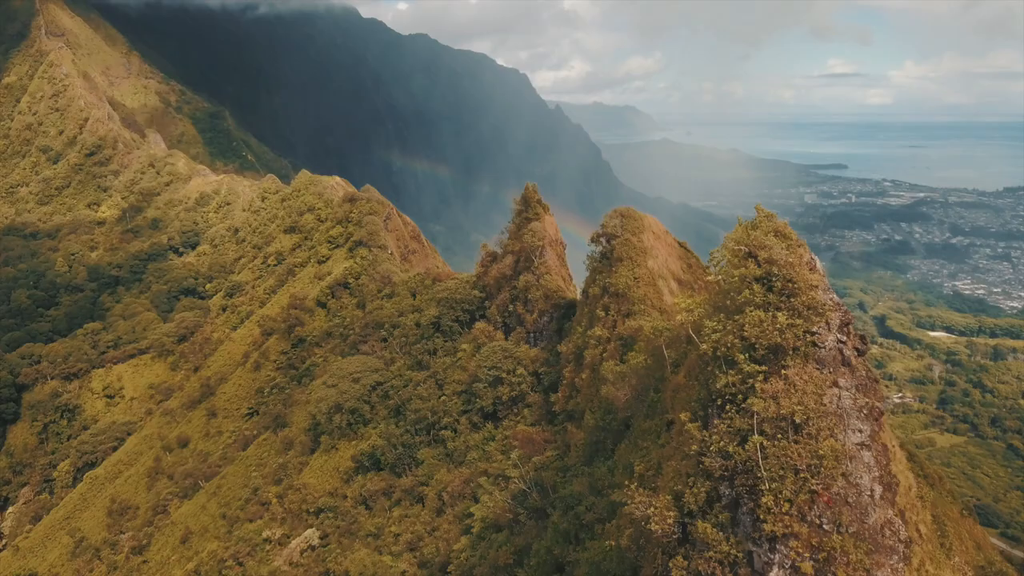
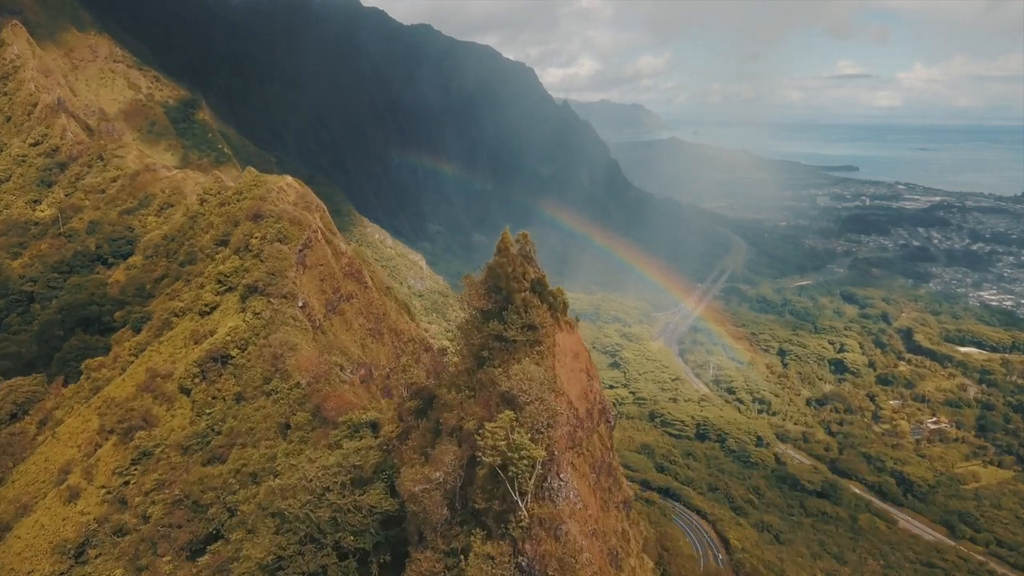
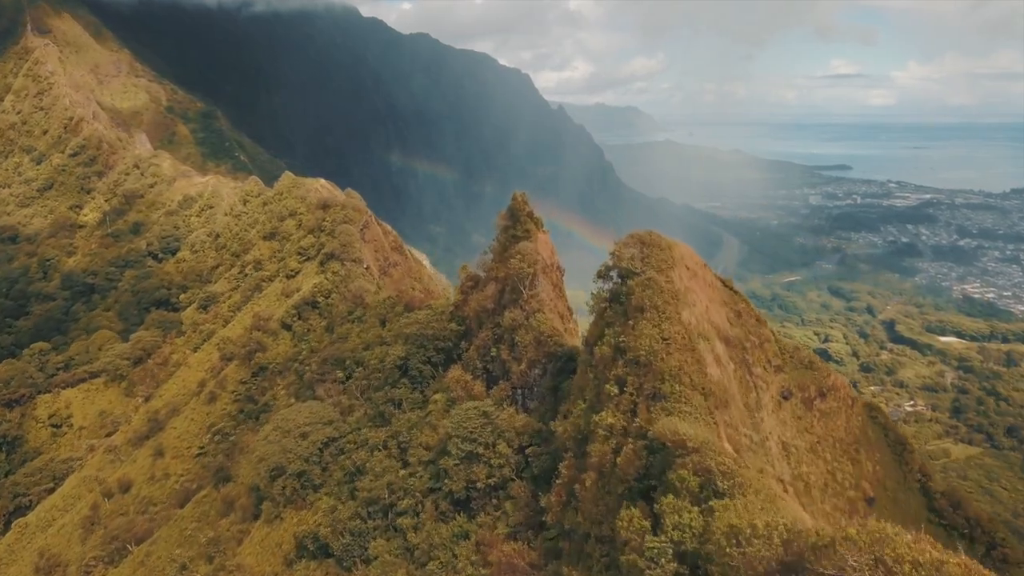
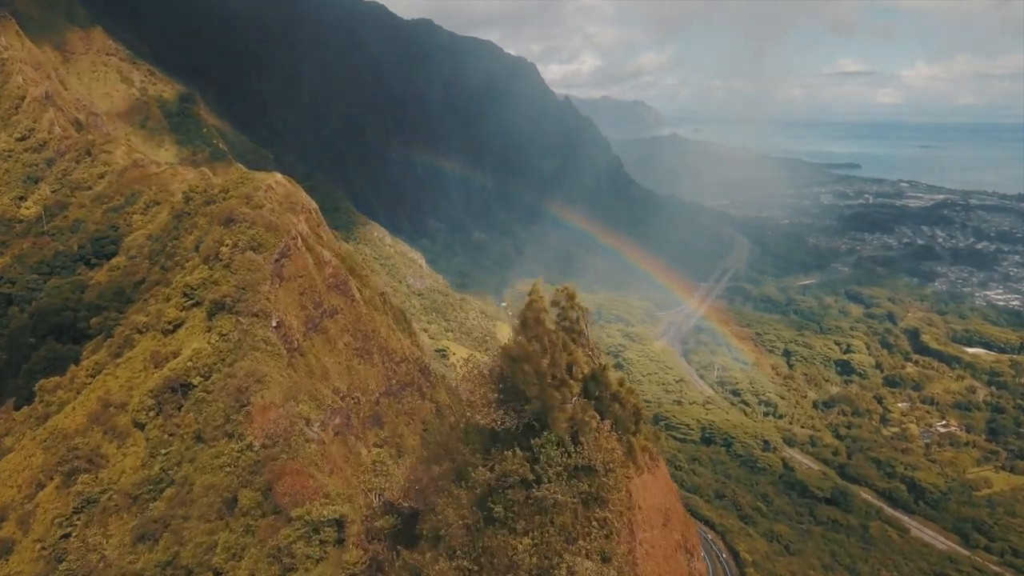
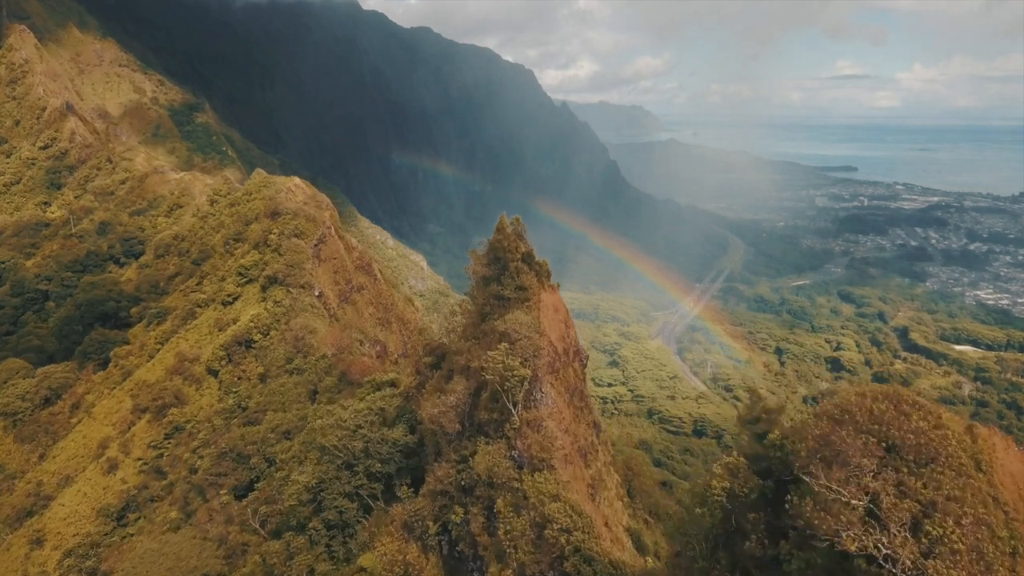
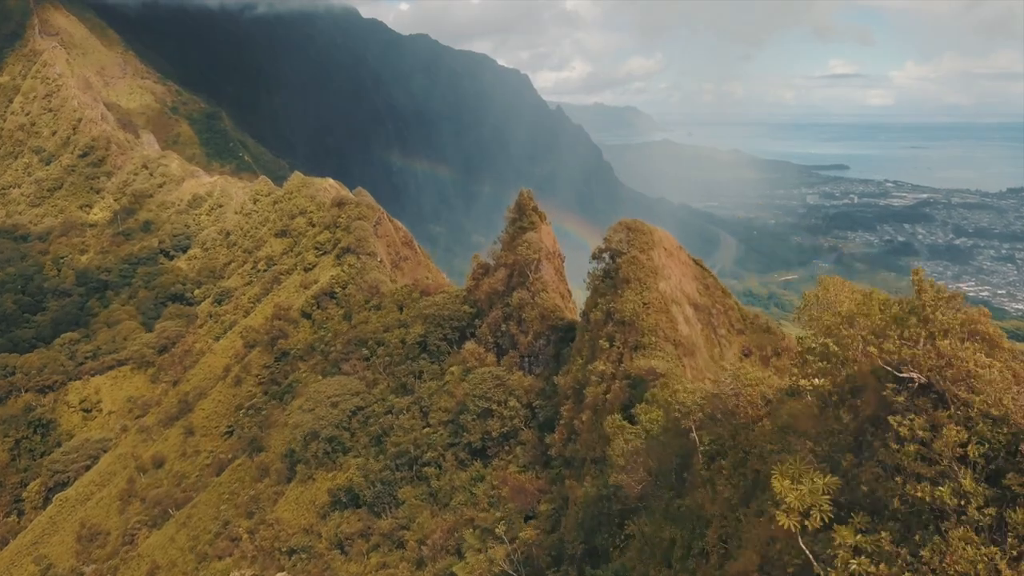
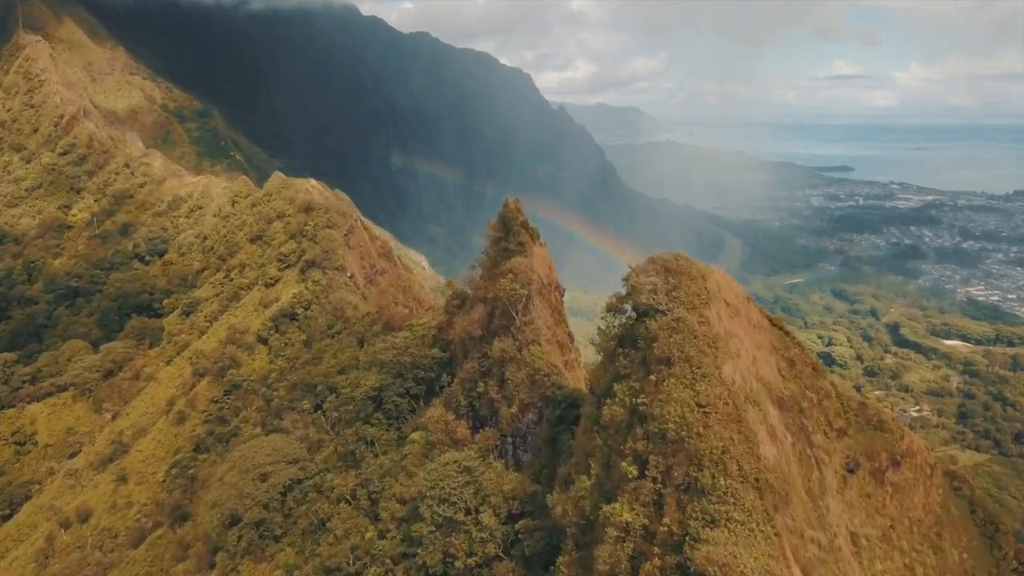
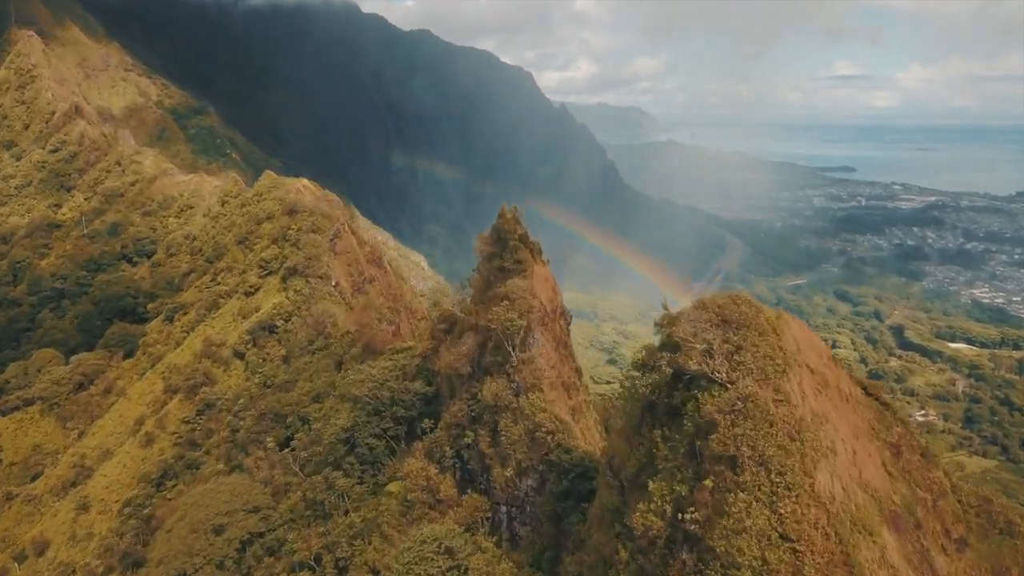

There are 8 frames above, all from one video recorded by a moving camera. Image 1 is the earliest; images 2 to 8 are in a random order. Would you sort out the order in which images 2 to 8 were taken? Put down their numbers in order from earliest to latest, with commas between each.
6, 3, 7, 8, 5, 2, 4
